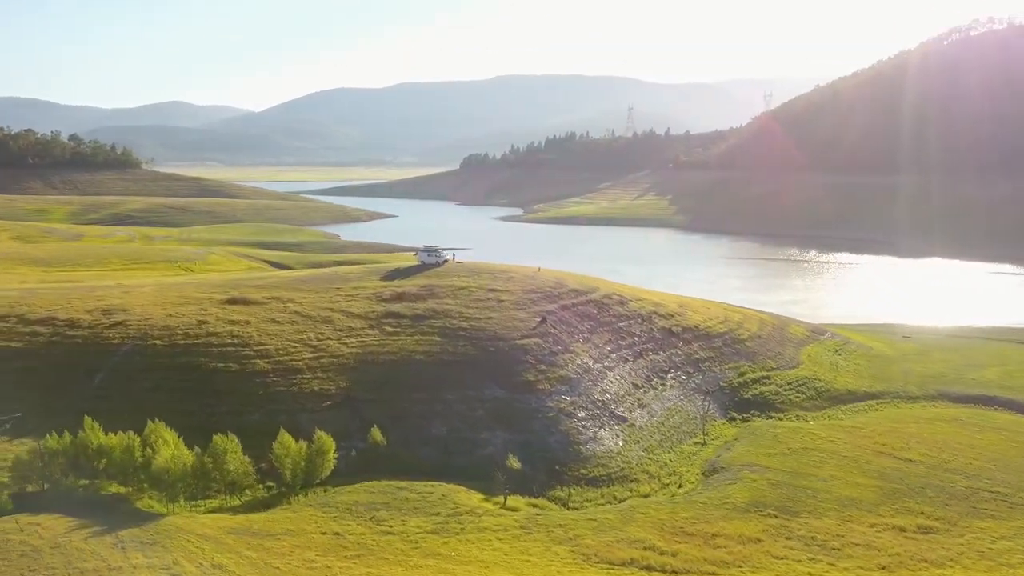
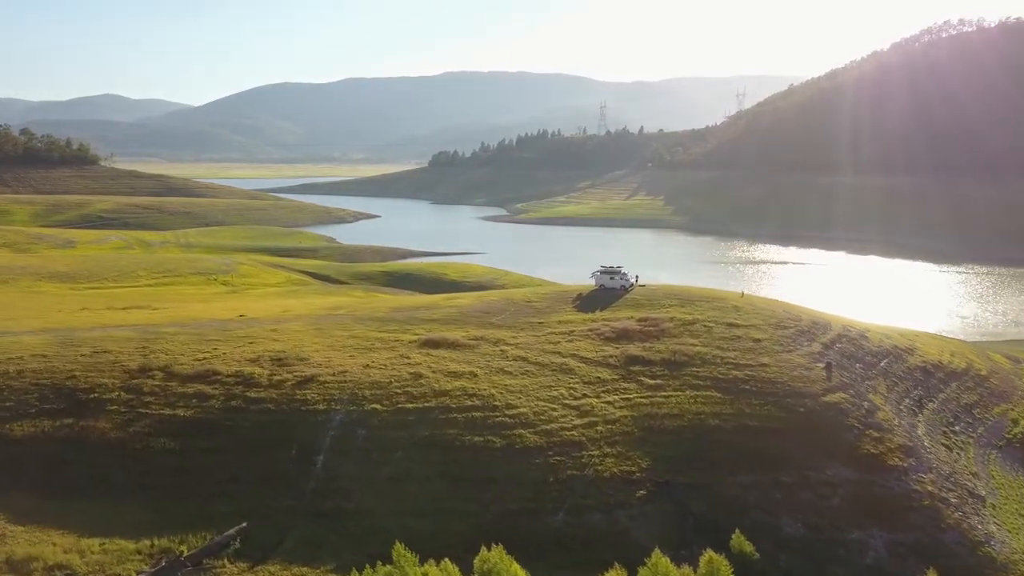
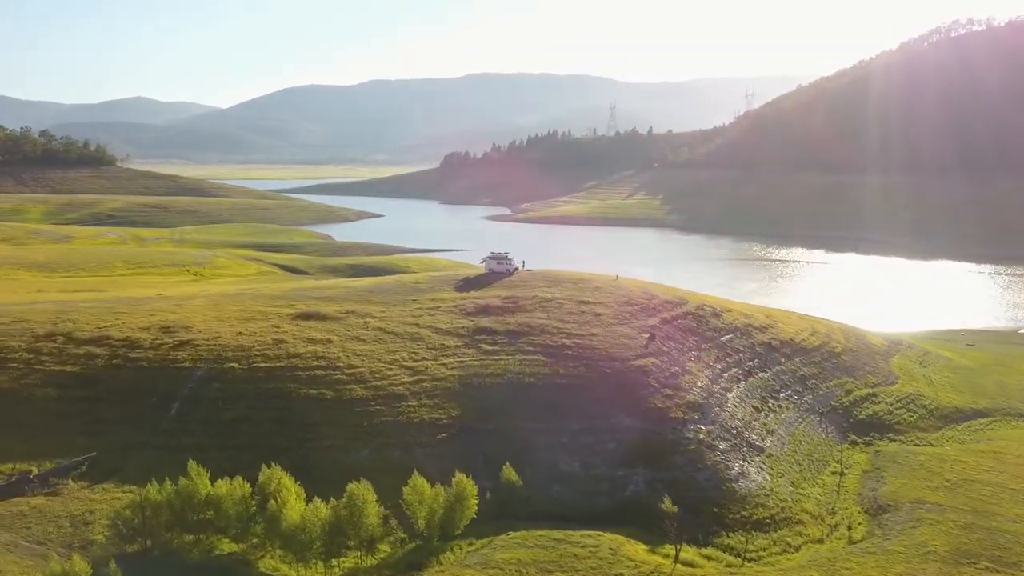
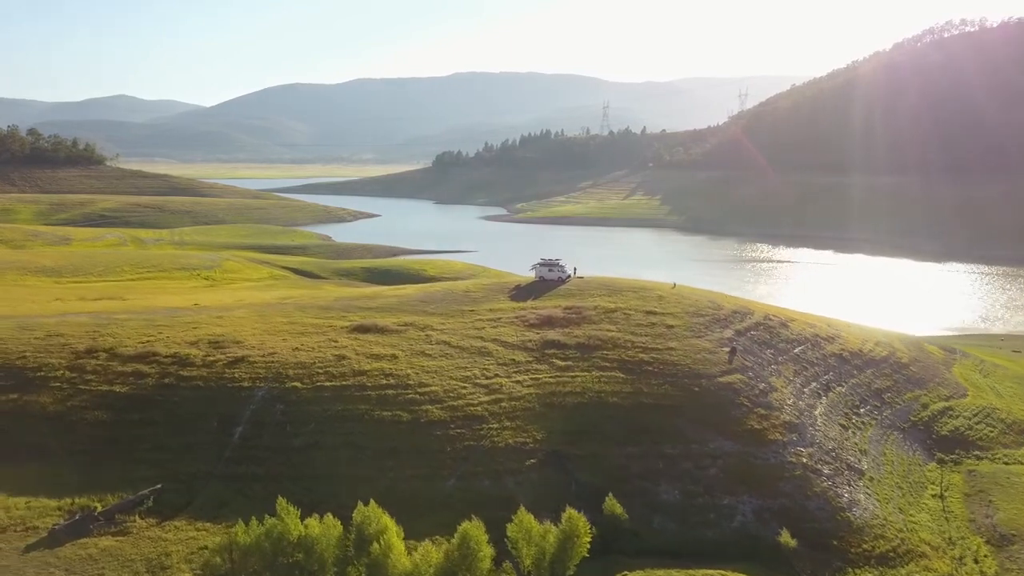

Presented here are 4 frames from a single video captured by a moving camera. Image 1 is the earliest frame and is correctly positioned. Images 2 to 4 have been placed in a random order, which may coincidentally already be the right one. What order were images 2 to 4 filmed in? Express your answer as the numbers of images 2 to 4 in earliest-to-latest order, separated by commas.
3, 4, 2
